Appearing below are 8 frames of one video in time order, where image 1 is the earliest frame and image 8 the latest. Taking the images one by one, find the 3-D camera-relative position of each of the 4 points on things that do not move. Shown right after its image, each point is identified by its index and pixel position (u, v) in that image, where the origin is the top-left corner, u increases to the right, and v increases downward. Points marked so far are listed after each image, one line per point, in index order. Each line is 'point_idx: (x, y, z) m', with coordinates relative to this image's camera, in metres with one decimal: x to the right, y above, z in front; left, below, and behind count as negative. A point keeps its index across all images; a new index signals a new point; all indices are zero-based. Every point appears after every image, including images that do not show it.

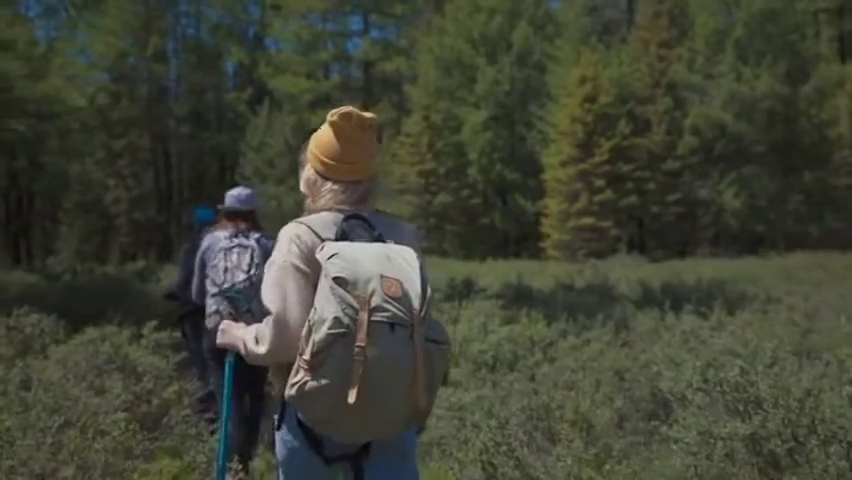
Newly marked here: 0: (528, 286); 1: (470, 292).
0: (+2.3, -1.1, +16.5) m
1: (+1.0, -1.1, +15.2) m
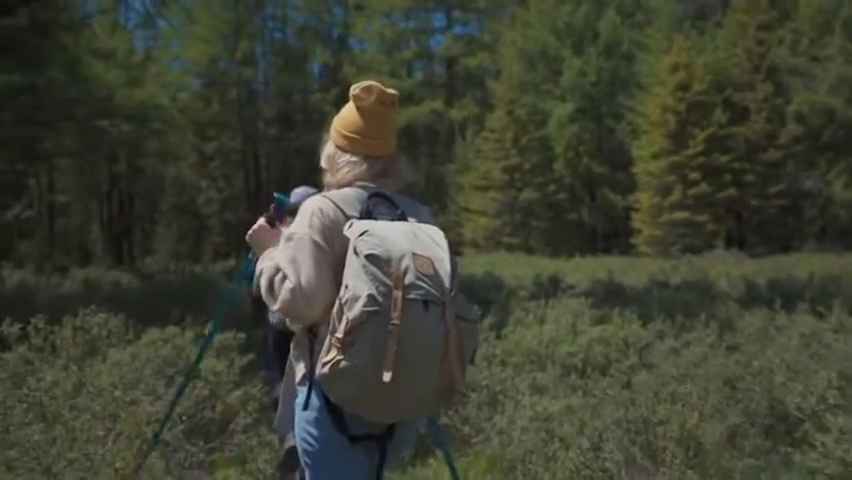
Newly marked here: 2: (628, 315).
0: (+4.2, -0.9, +15.7) m
1: (+2.7, -1.0, +14.5) m
2: (+3.1, -1.2, +11.2) m
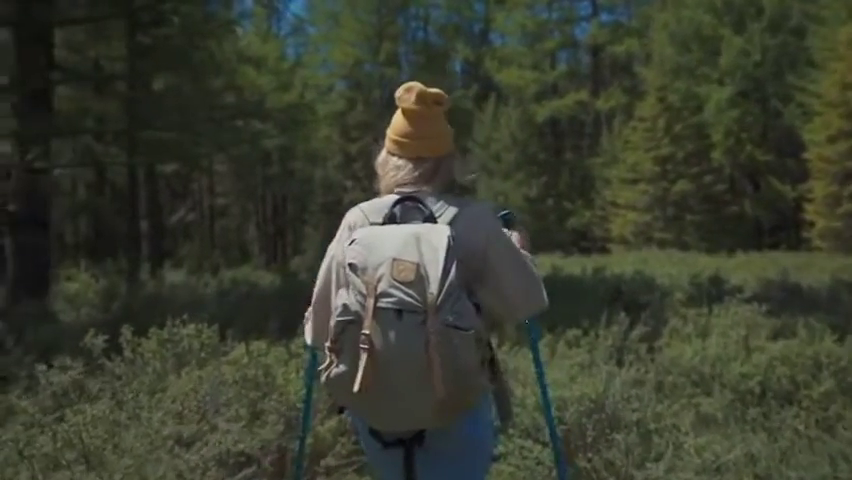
0: (+7.0, -0.8, +13.8) m
1: (+5.3, -0.9, +12.9) m
2: (+5.0, -1.1, +9.6) m
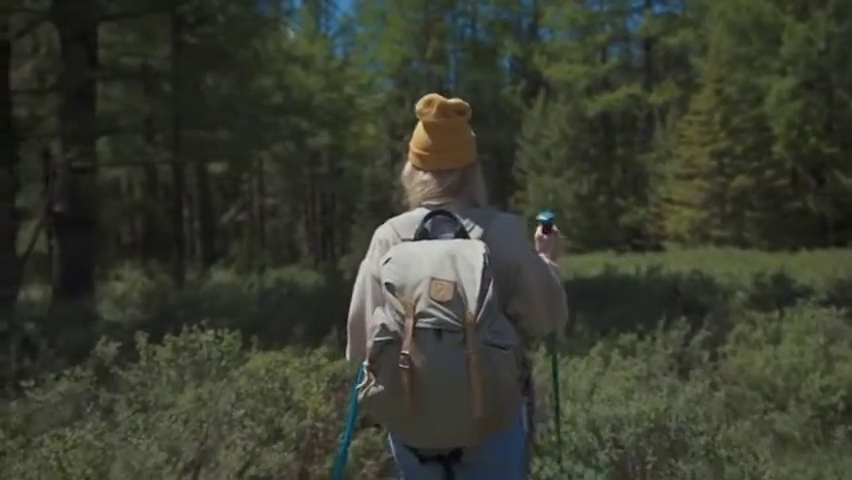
0: (+7.8, -0.8, +12.9) m
1: (+6.0, -0.9, +12.2) m
2: (+5.6, -1.0, +8.8) m
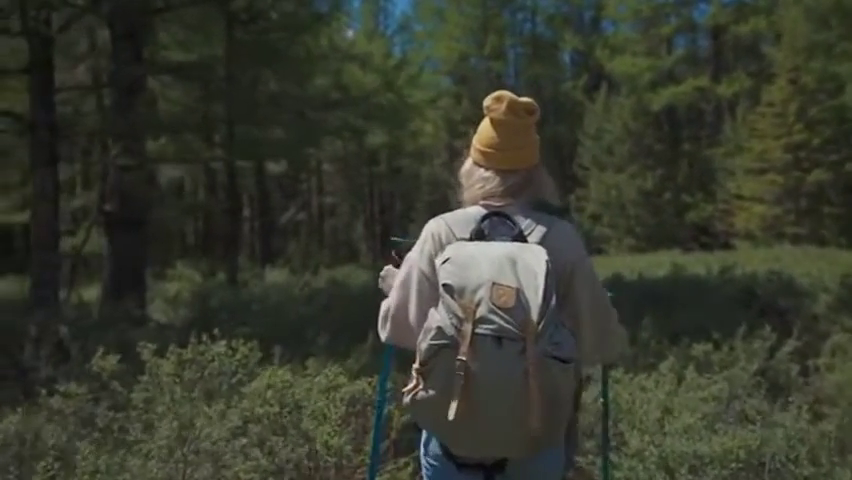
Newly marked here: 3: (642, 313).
0: (+8.7, -0.7, +11.7) m
1: (+6.9, -0.8, +11.1) m
2: (+6.2, -1.0, +7.8) m
3: (+3.3, -1.1, +11.0) m
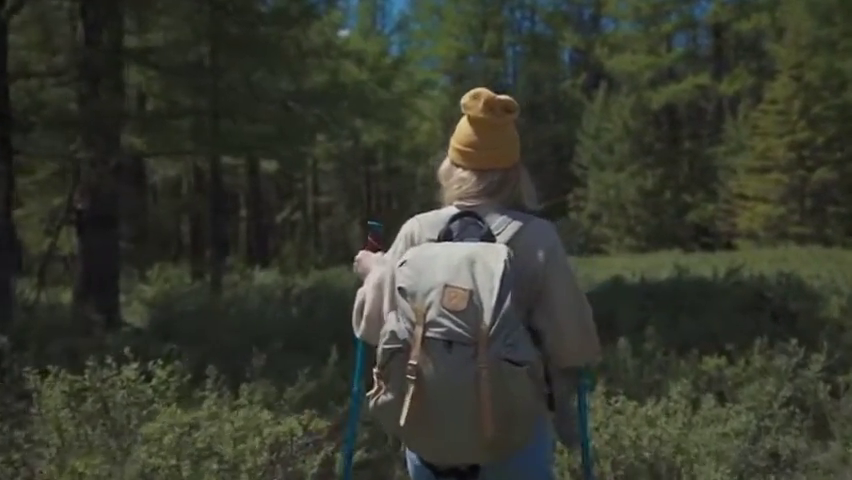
0: (+8.5, -0.7, +11.1) m
1: (+6.7, -0.8, +10.5) m
2: (+6.0, -1.0, +7.2) m
3: (+3.1, -1.1, +10.3) m
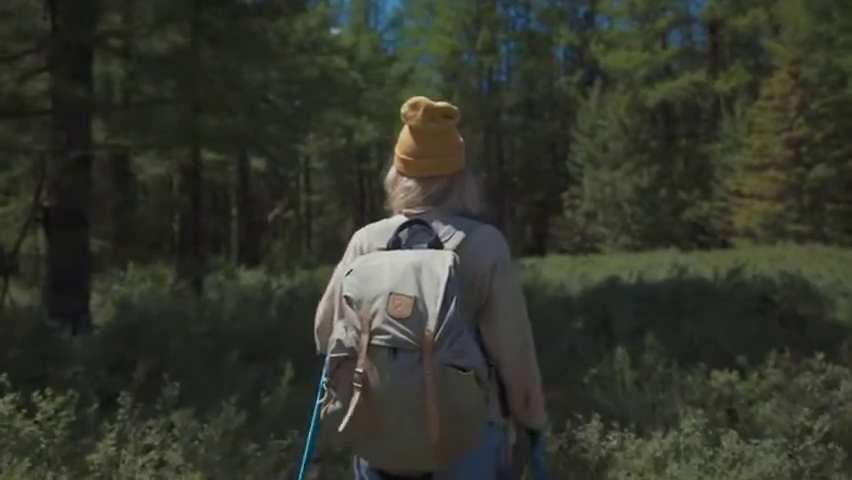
0: (+8.3, -0.7, +10.6) m
1: (+6.5, -0.8, +10.0) m
2: (+5.8, -1.0, +6.7) m
3: (+2.9, -1.1, +9.8) m
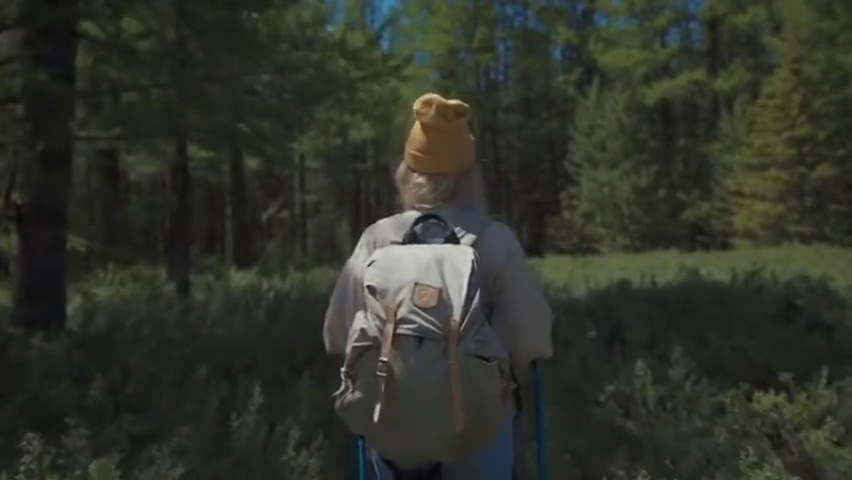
0: (+8.3, -0.7, +10.0) m
1: (+6.5, -0.8, +9.4) m
2: (+5.8, -1.0, +6.1) m
3: (+2.9, -1.1, +9.2) m
